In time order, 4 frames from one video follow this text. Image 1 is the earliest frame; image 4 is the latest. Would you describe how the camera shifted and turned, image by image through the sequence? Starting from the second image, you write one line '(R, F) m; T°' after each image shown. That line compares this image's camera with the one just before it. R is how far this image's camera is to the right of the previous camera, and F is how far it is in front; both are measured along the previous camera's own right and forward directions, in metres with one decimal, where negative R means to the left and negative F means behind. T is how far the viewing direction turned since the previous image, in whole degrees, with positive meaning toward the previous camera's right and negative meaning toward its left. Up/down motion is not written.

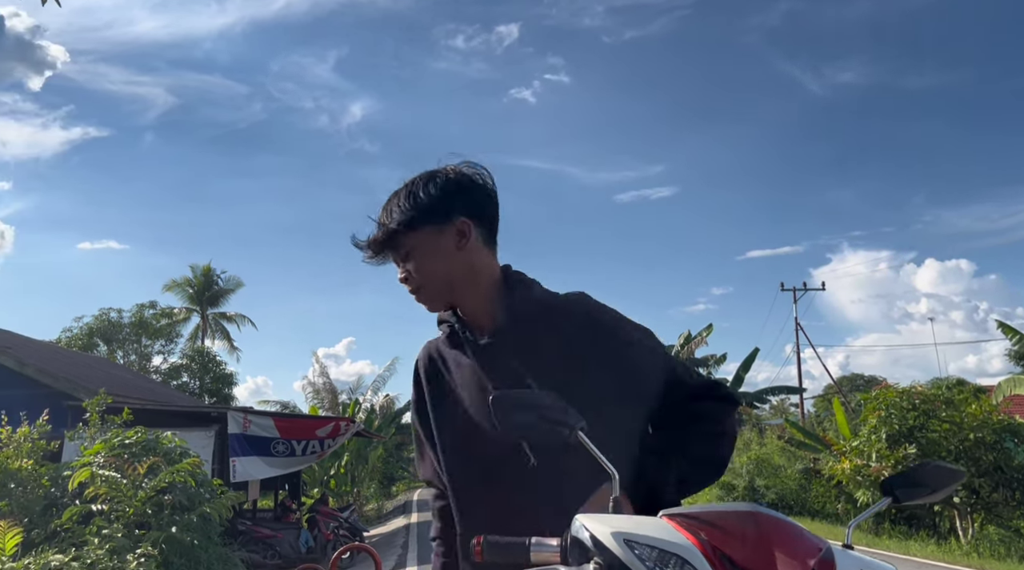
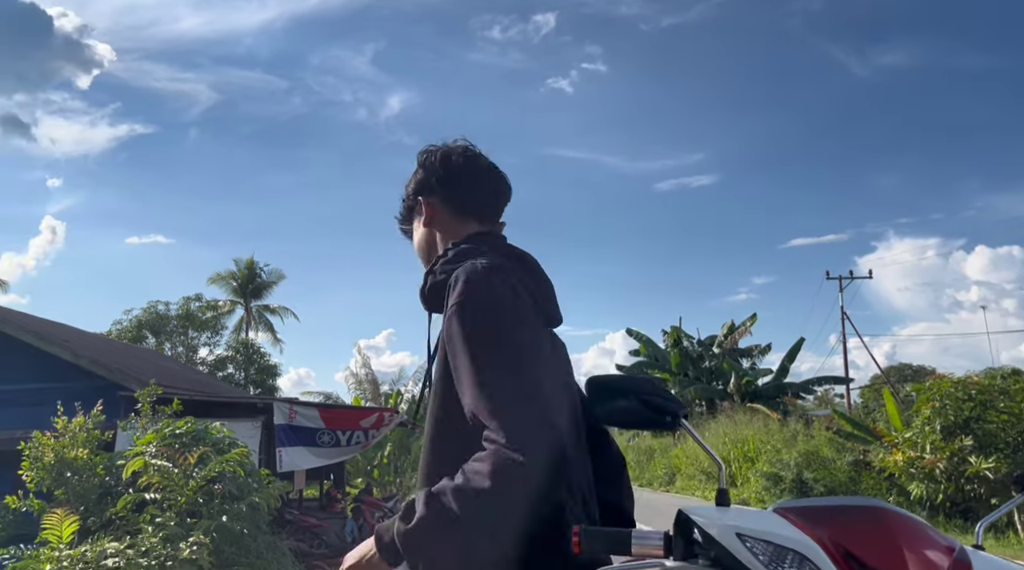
(-0.1, +0.1) m; -3°
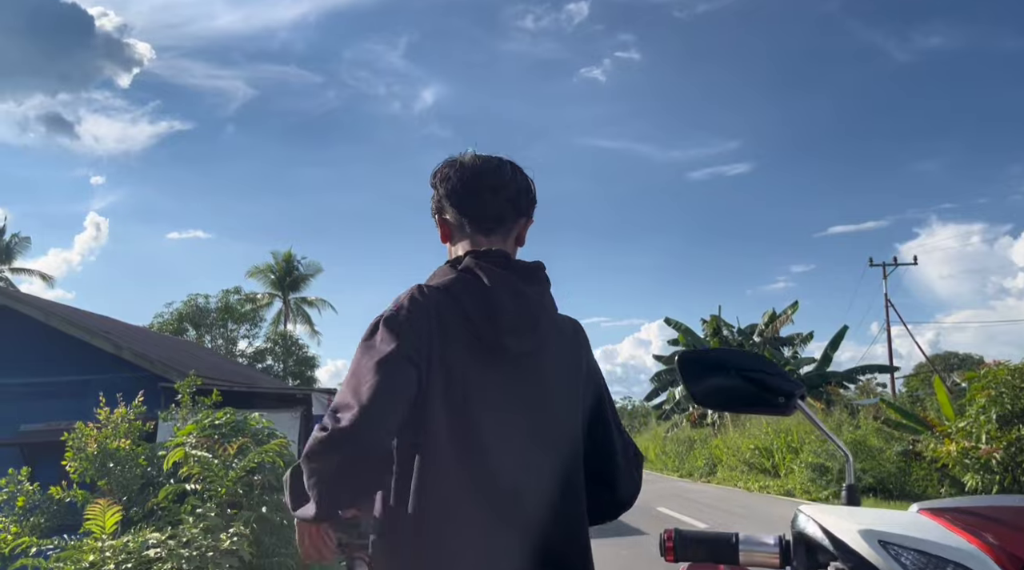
(0.0, +0.2) m; -2°
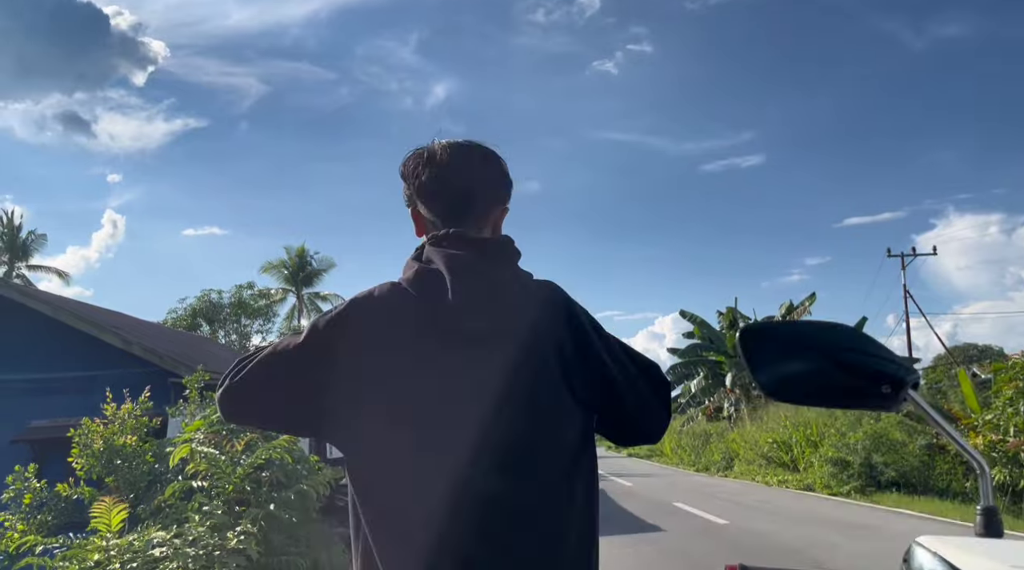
(0.0, +0.2) m; -1°
